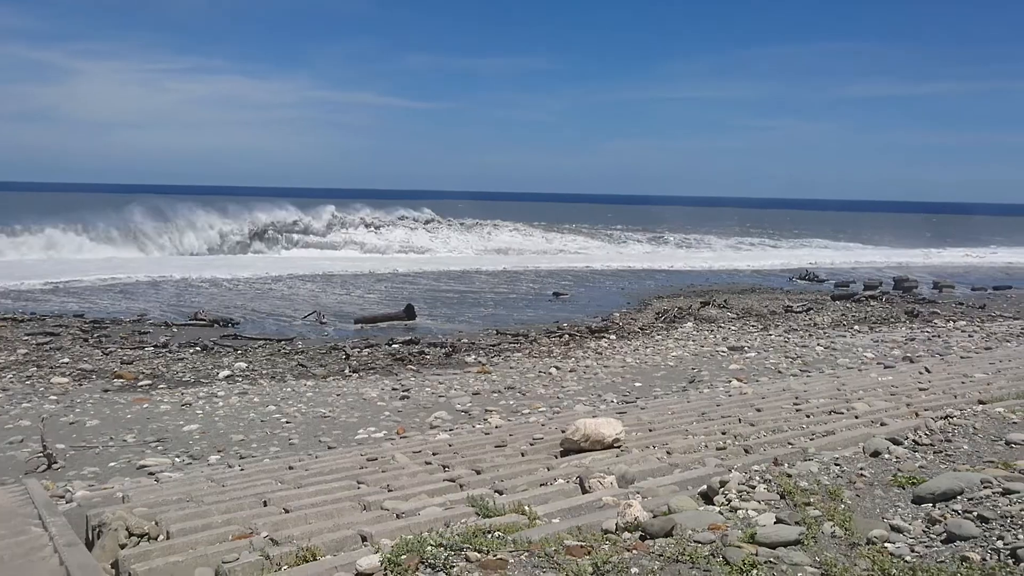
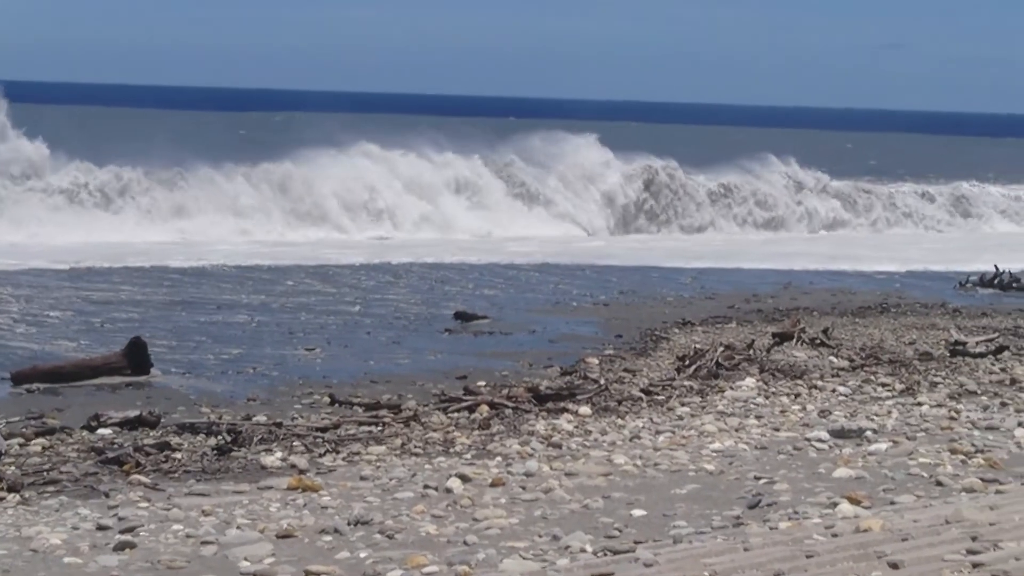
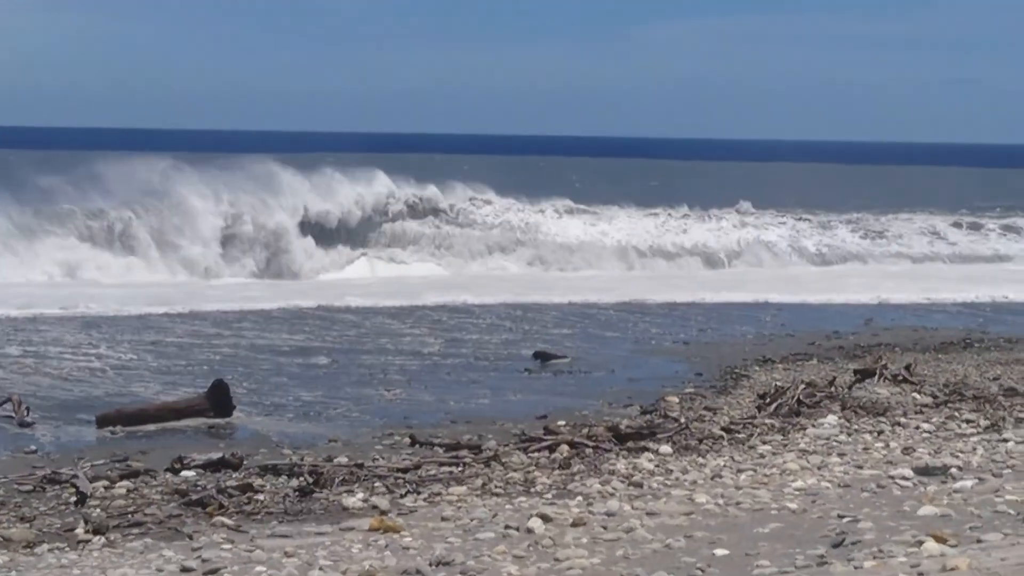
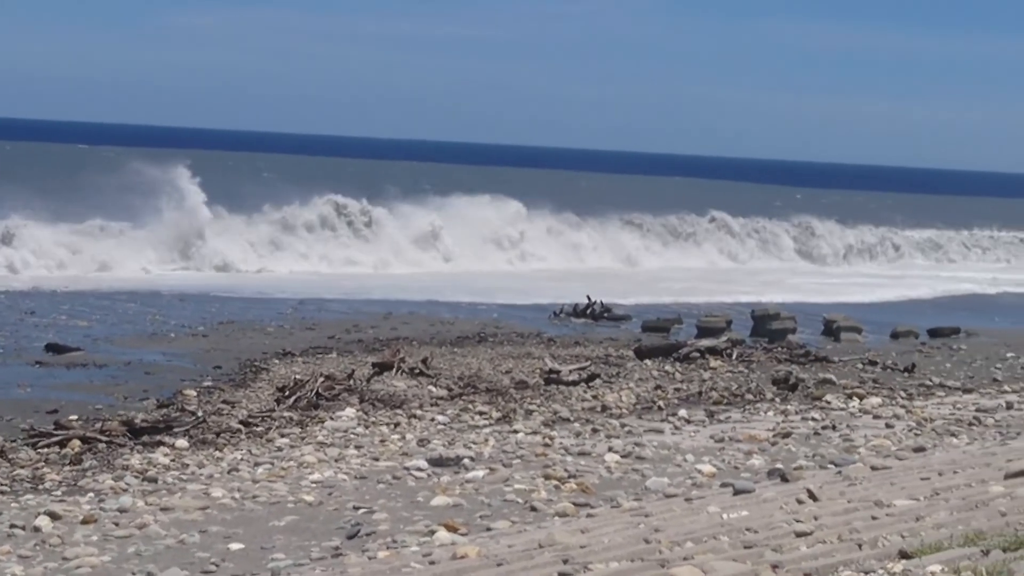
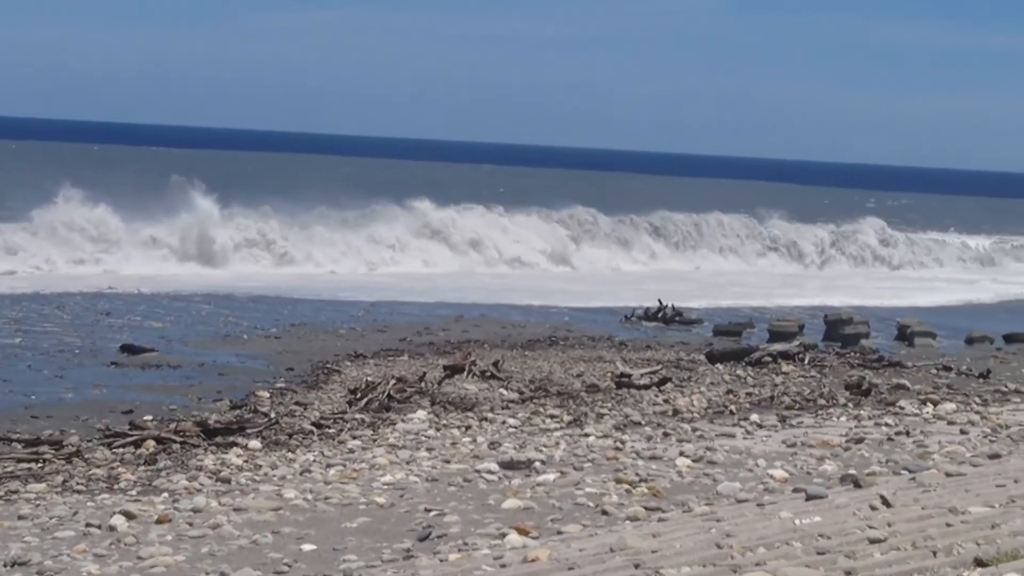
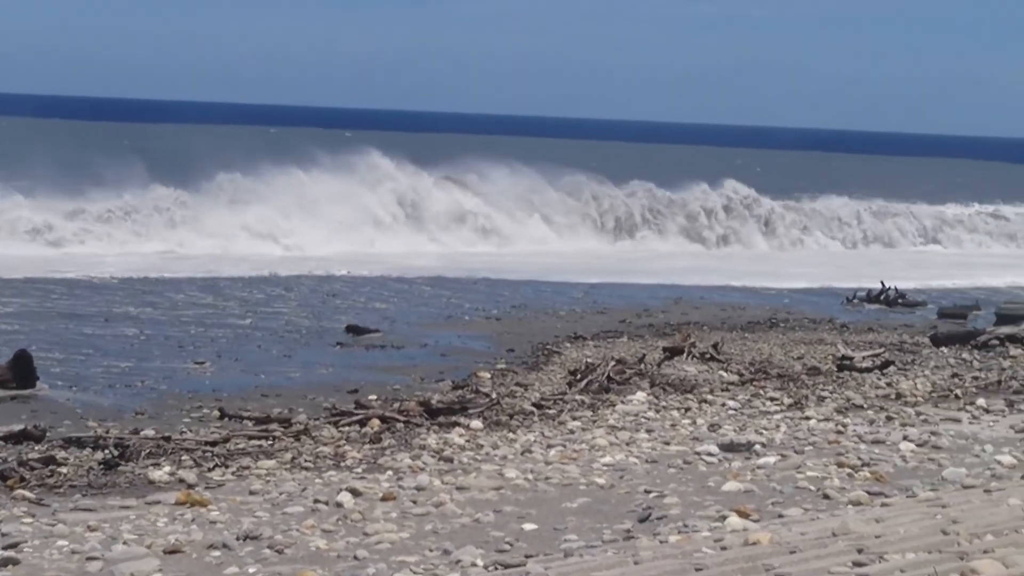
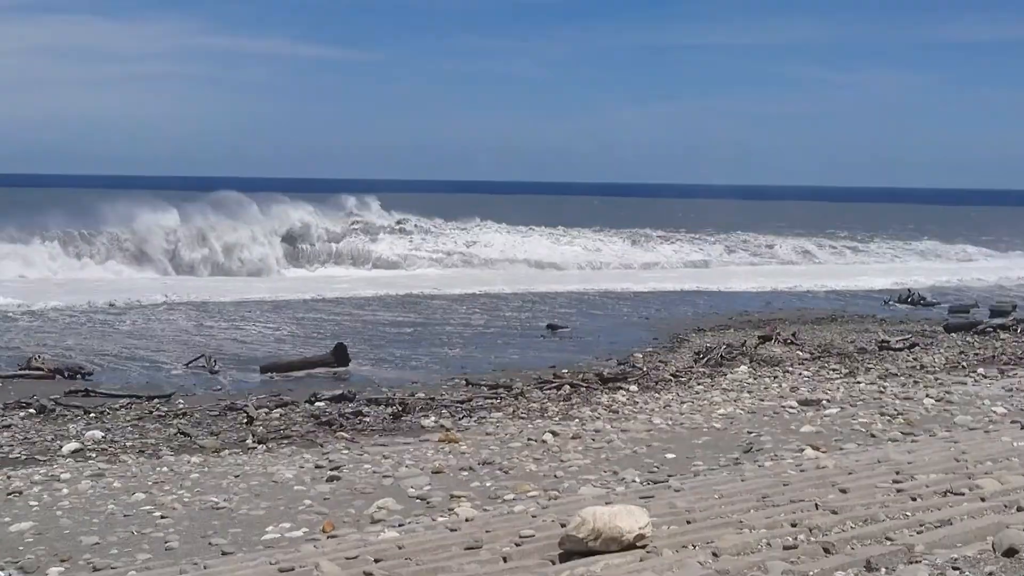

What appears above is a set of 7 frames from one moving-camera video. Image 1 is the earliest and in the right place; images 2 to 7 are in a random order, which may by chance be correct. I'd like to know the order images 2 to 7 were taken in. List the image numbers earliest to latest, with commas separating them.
7, 3, 2, 6, 5, 4
